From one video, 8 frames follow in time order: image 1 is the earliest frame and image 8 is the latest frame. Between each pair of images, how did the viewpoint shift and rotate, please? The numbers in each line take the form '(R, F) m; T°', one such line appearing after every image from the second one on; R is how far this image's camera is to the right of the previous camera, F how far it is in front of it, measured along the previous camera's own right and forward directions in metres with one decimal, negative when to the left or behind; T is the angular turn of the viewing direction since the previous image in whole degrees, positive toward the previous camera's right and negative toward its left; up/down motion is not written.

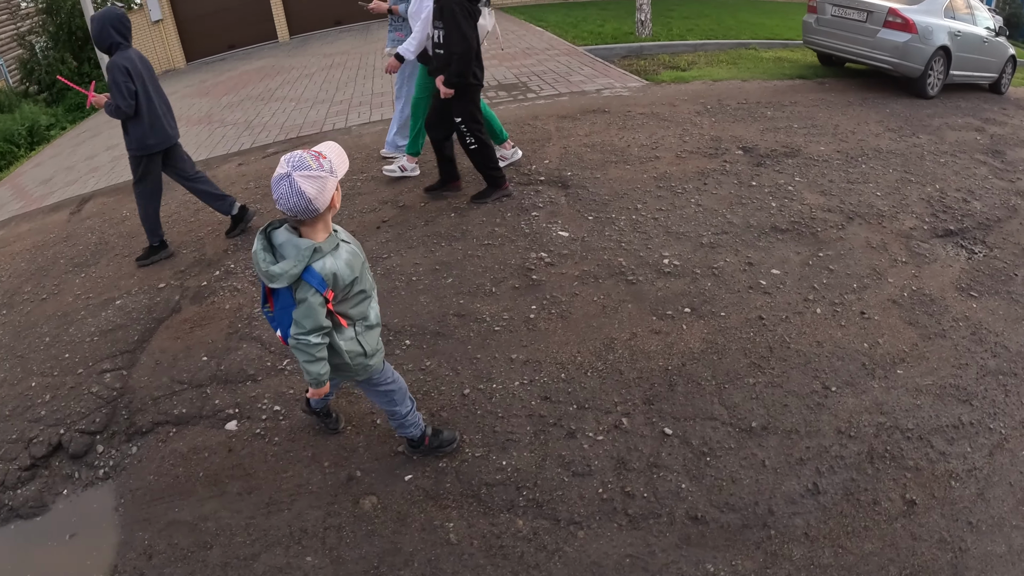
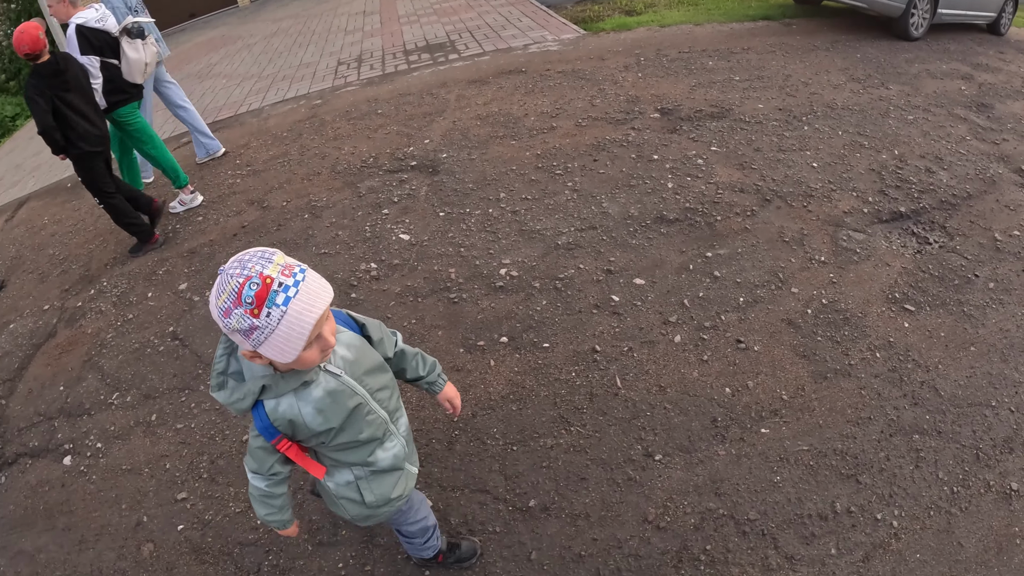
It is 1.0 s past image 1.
(+1.1, +1.1) m; -8°
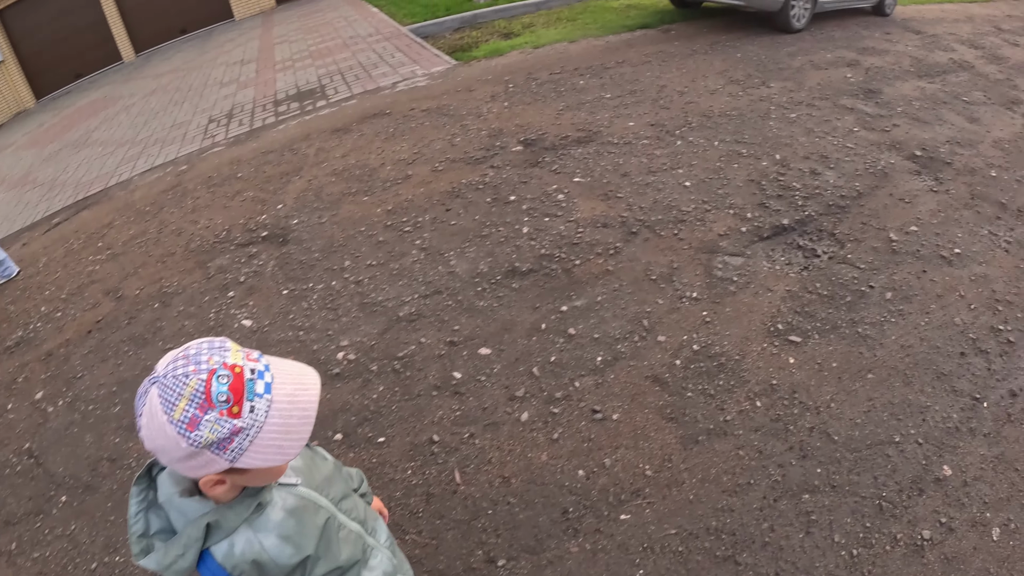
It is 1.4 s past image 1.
(+0.4, +0.4) m; +1°
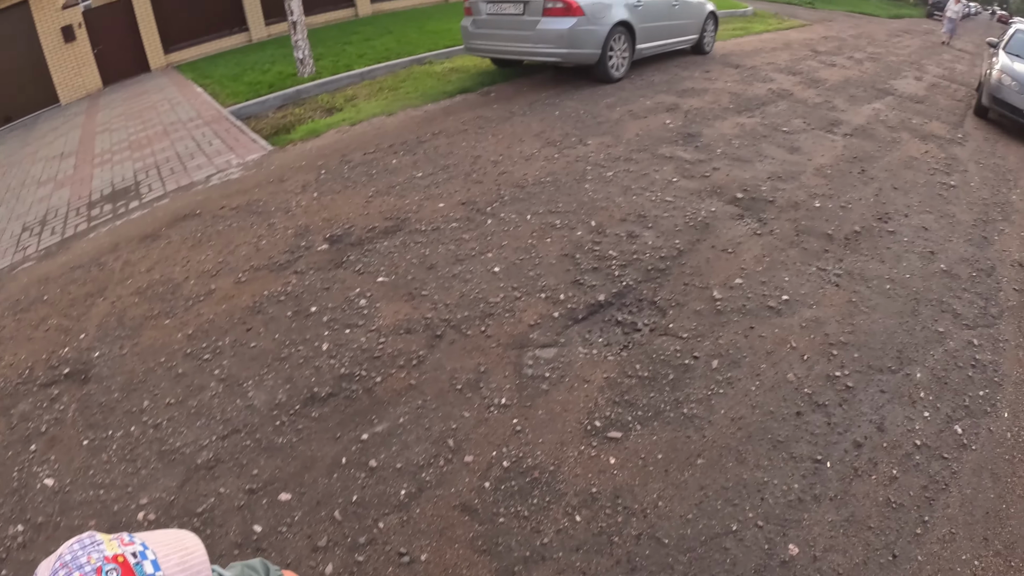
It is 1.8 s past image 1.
(+0.3, +0.2) m; +5°
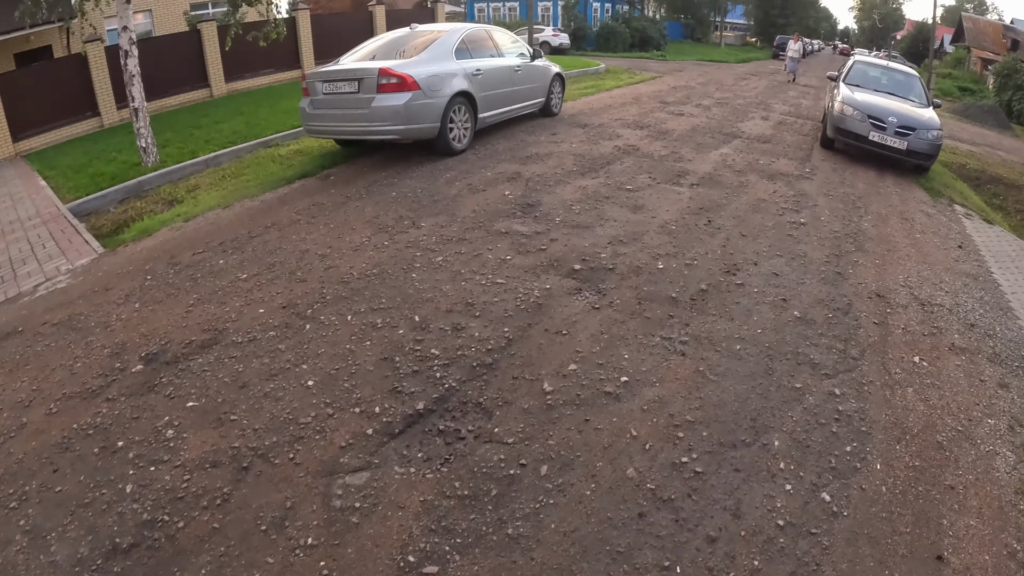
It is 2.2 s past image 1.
(+0.3, +0.3) m; +5°
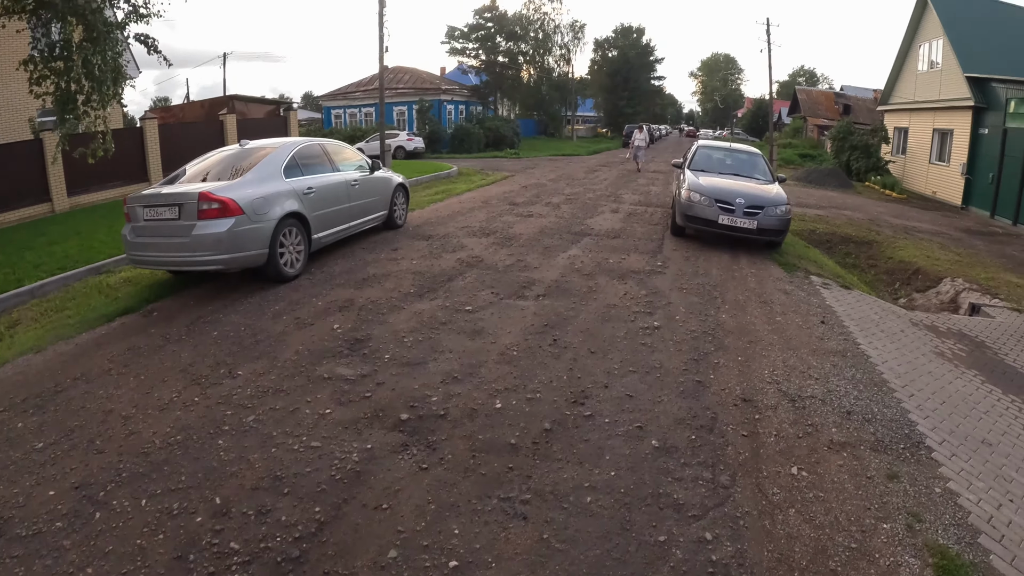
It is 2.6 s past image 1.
(+0.3, +0.5) m; +6°
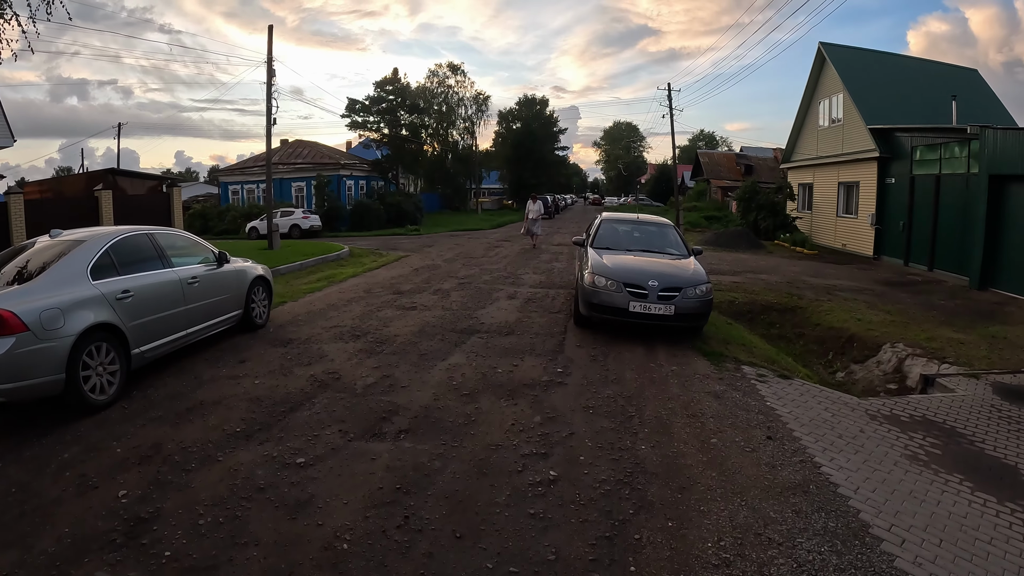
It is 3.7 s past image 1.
(+0.3, +1.3) m; +4°
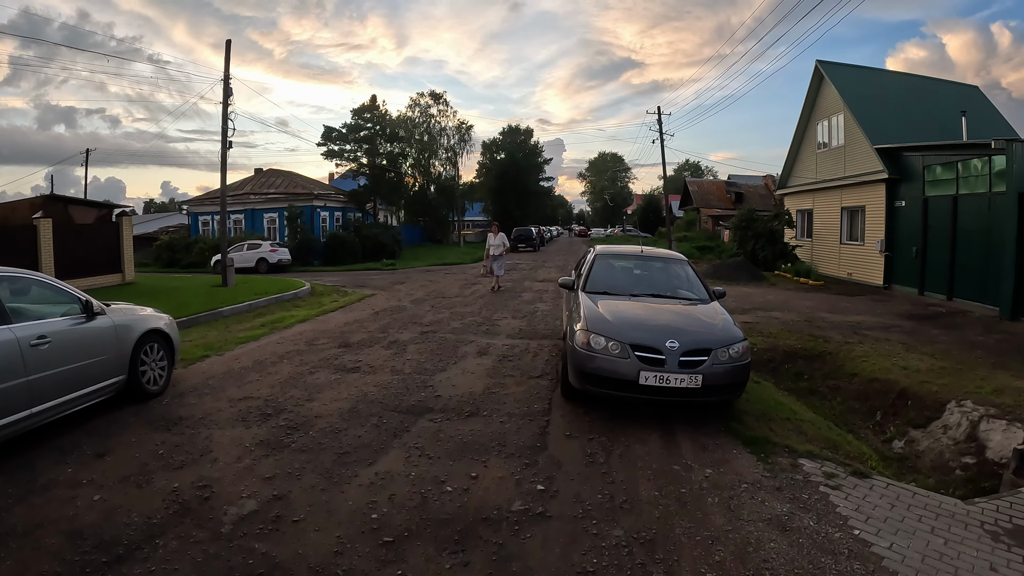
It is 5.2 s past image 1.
(+0.1, +1.8) m; +1°
